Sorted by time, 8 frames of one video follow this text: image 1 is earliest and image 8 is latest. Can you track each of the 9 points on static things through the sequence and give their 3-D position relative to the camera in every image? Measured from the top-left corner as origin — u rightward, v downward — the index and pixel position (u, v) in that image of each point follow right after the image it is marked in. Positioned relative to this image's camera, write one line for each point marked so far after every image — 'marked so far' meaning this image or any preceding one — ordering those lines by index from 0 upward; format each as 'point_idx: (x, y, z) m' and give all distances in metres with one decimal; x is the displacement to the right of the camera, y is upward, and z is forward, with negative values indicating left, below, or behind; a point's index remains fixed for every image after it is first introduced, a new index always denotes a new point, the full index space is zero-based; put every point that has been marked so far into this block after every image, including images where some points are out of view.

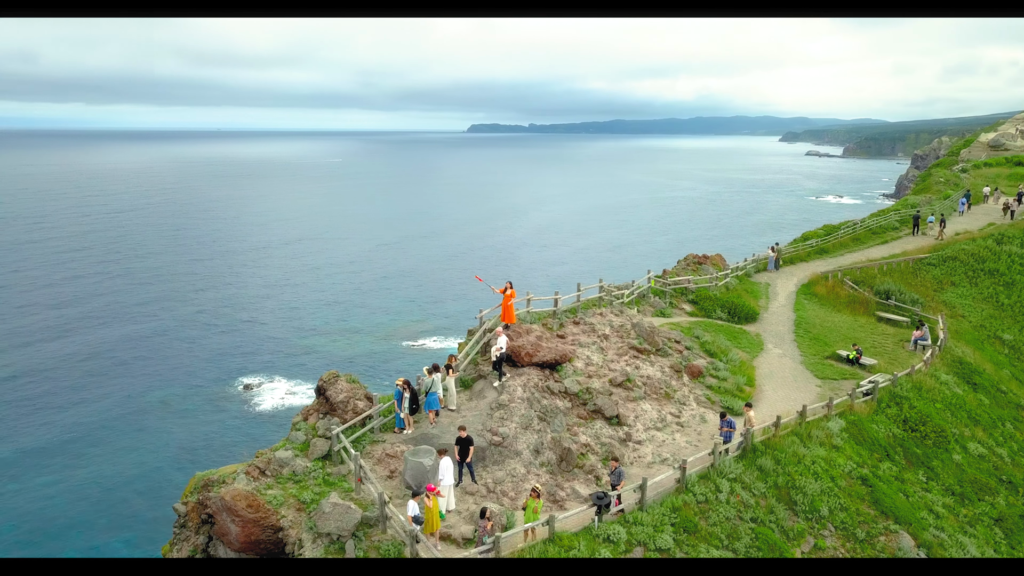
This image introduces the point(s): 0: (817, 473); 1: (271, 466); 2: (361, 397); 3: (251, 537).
0: (+7.5, -4.6, +18.6) m
1: (-5.2, -3.9, +16.6) m
2: (-3.7, -2.6, +18.3) m
3: (-5.1, -4.9, +14.9) m
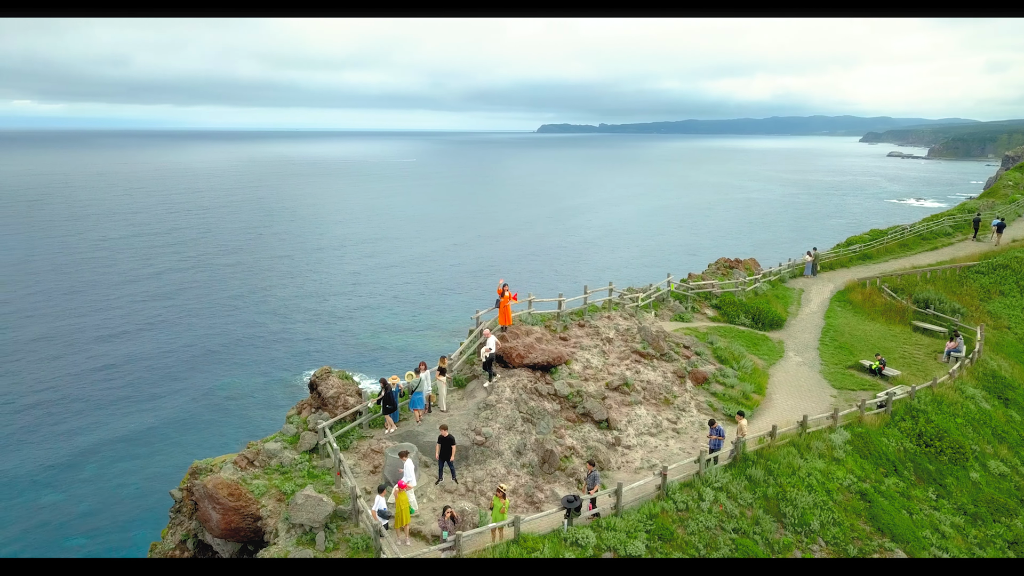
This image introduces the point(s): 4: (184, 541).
0: (+7.1, -4.7, +18.1) m
1: (-5.7, -3.9, +17.2) m
2: (-4.0, -2.5, +18.8) m
3: (-5.8, -4.8, +15.5) m
4: (-7.5, -5.8, +17.3) m
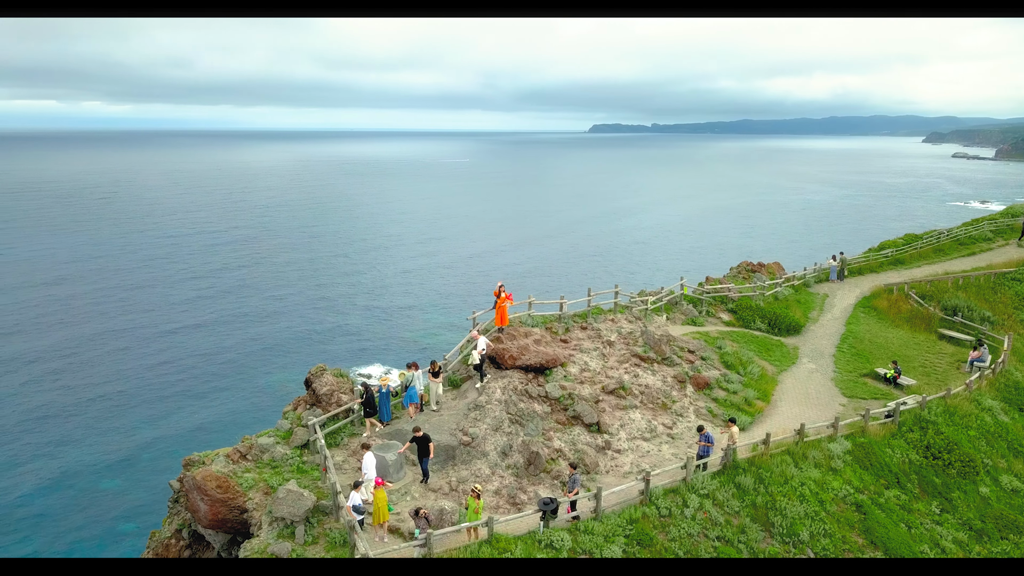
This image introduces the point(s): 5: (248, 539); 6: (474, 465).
0: (+6.8, -4.9, +17.7) m
1: (-6.0, -3.8, +17.7) m
2: (-4.2, -2.5, +19.2) m
3: (-6.2, -4.8, +16.0) m
4: (-7.9, -5.7, +17.9) m
5: (-5.4, -5.2, +15.6) m
6: (-0.8, -4.0, +17.3) m
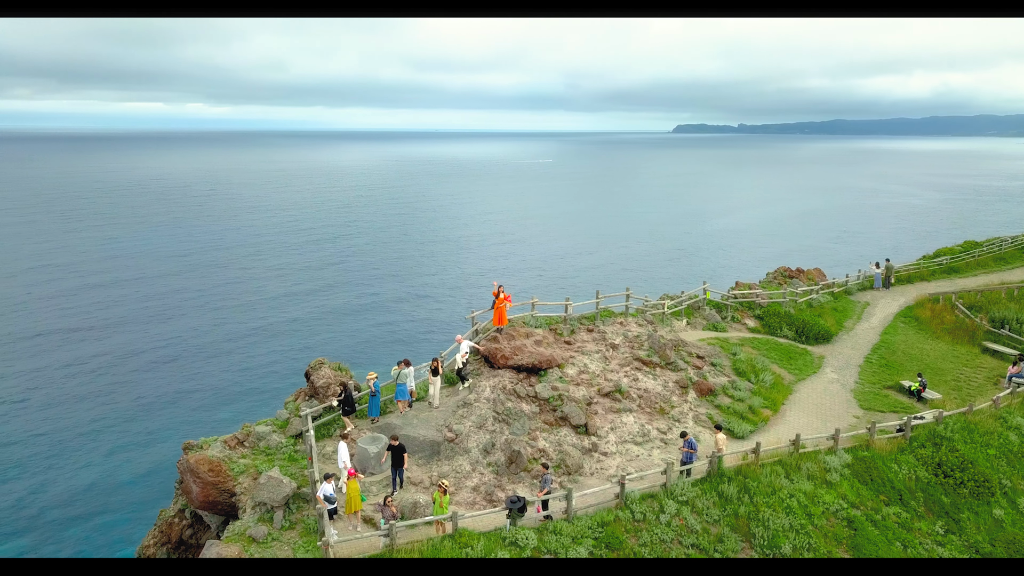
0: (+6.3, -5.0, +17.3) m
1: (-6.4, -3.7, +18.6) m
2: (-4.4, -2.5, +19.9) m
3: (-6.8, -4.7, +17.0) m
4: (-8.2, -5.6, +19.0) m
5: (-6.0, -5.1, +16.4) m
6: (-1.3, -4.0, +17.6) m
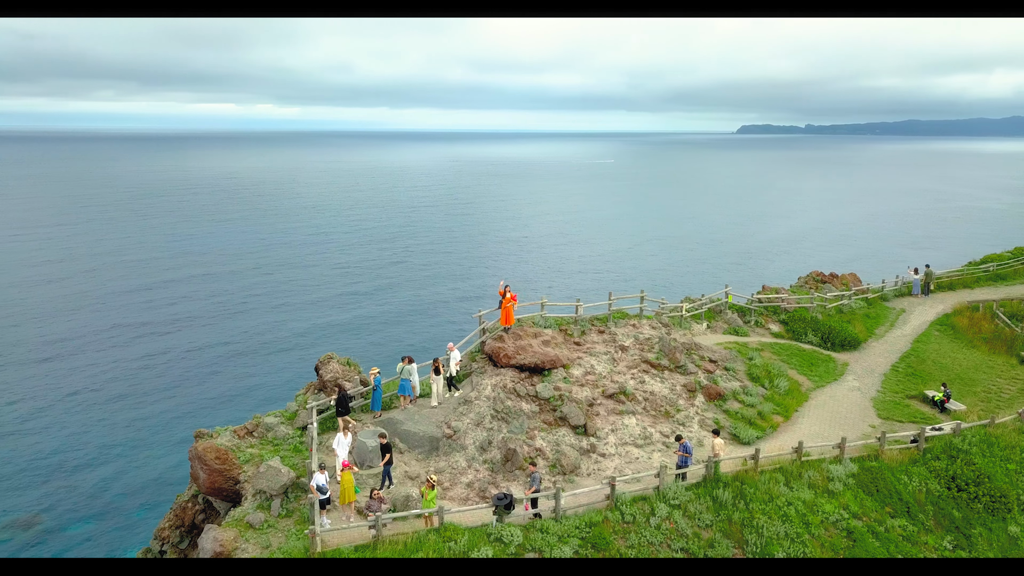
0: (+6.2, -5.1, +17.0) m
1: (-6.4, -3.6, +19.3) m
2: (-4.3, -2.4, +20.4) m
3: (-6.9, -4.6, +17.7) m
4: (-8.3, -5.4, +19.8) m
5: (-6.2, -5.0, +17.1) m
6: (-1.4, -4.0, +18.0) m
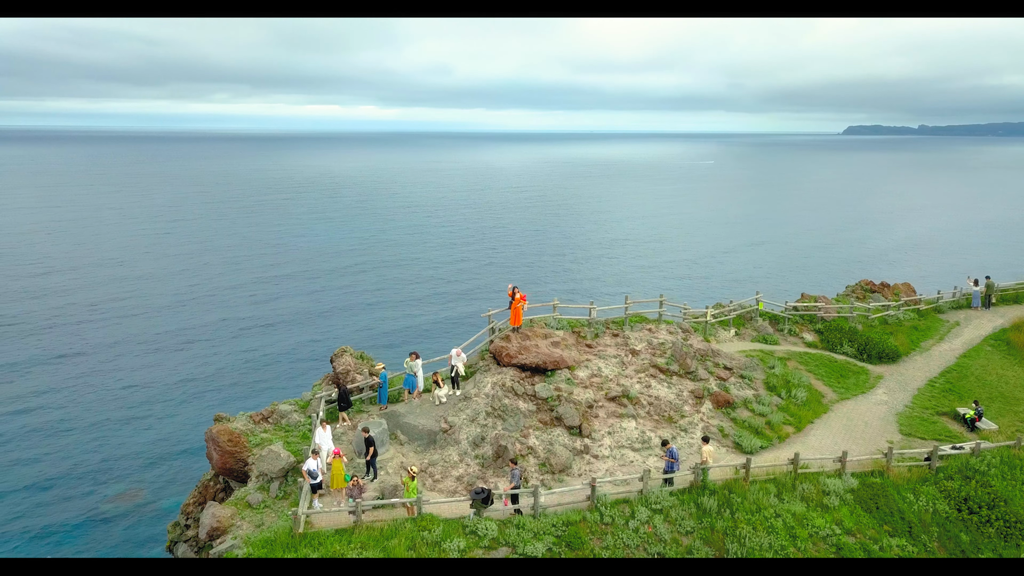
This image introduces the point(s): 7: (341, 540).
0: (+5.8, -5.3, +16.7) m
1: (-6.4, -3.5, +20.5) m
2: (-4.2, -2.3, +21.4) m
3: (-7.2, -4.4, +19.0) m
4: (-8.2, -5.2, +21.2) m
5: (-6.6, -4.8, +18.3) m
6: (-1.6, -4.0, +18.6) m
7: (-3.5, -5.2, +15.6) m
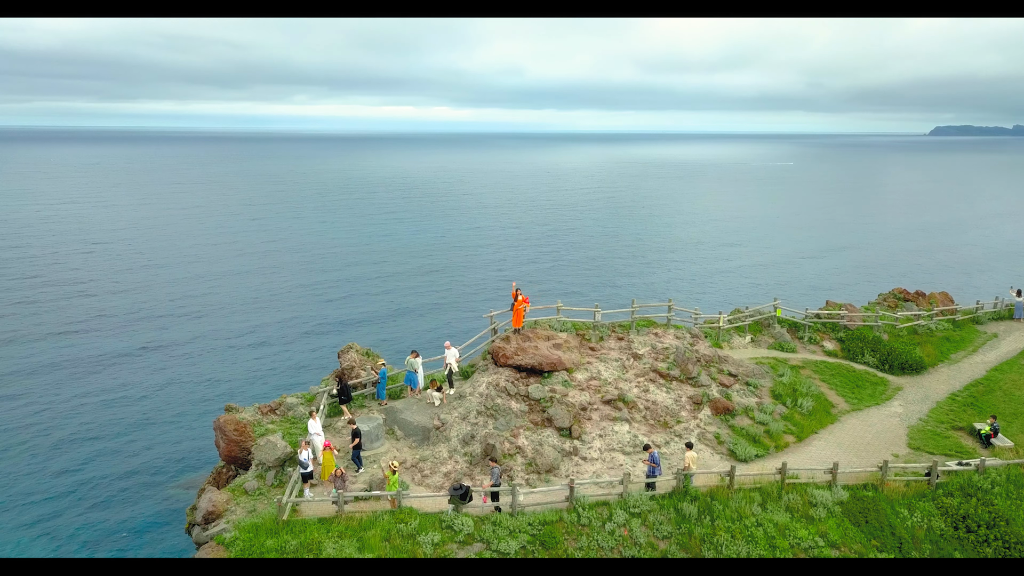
0: (+5.3, -5.4, +16.6) m
1: (-6.5, -3.4, +21.4) m
2: (-4.2, -2.3, +22.1) m
3: (-7.4, -4.3, +19.9) m
4: (-8.3, -5.1, +22.3) m
5: (-6.9, -4.7, +19.2) m
6: (-1.9, -4.0, +19.1) m
7: (-4.1, -5.1, +16.2) m
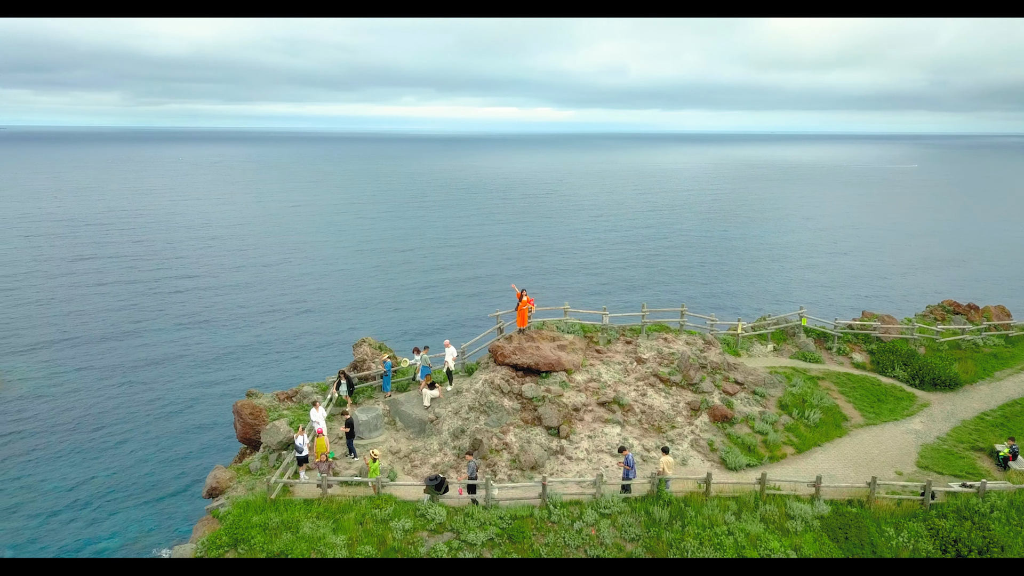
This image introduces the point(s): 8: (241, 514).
0: (+4.5, -5.6, +16.5) m
1: (-6.5, -3.2, +22.8) m
2: (-4.0, -2.2, +23.1) m
3: (-7.5, -4.2, +21.5) m
4: (-8.1, -5.0, +23.9) m
5: (-7.1, -4.6, +20.7) m
6: (-2.2, -4.0, +19.9) m
7: (-4.7, -5.1, +17.3) m
8: (-6.2, -5.1, +17.2) m
